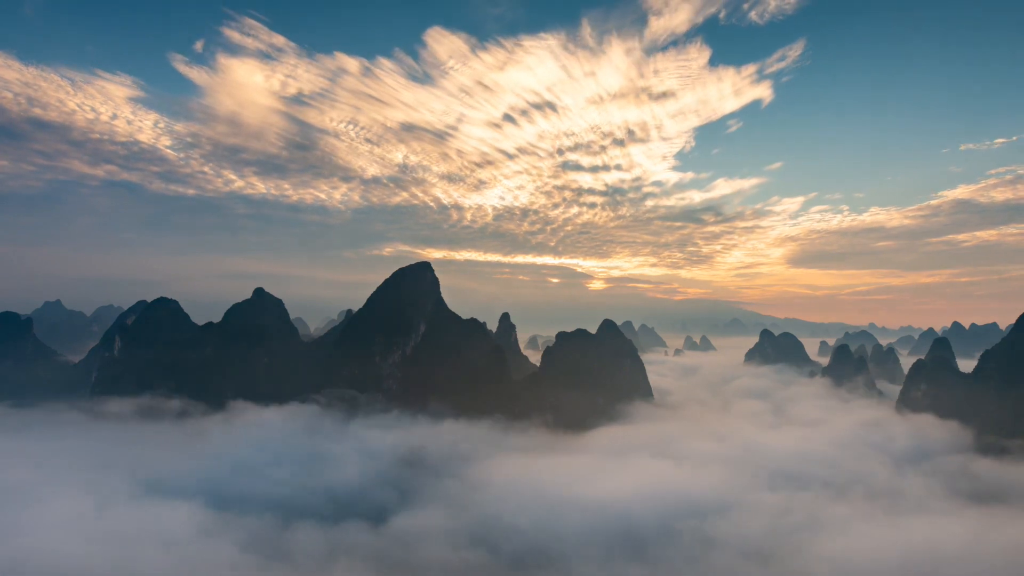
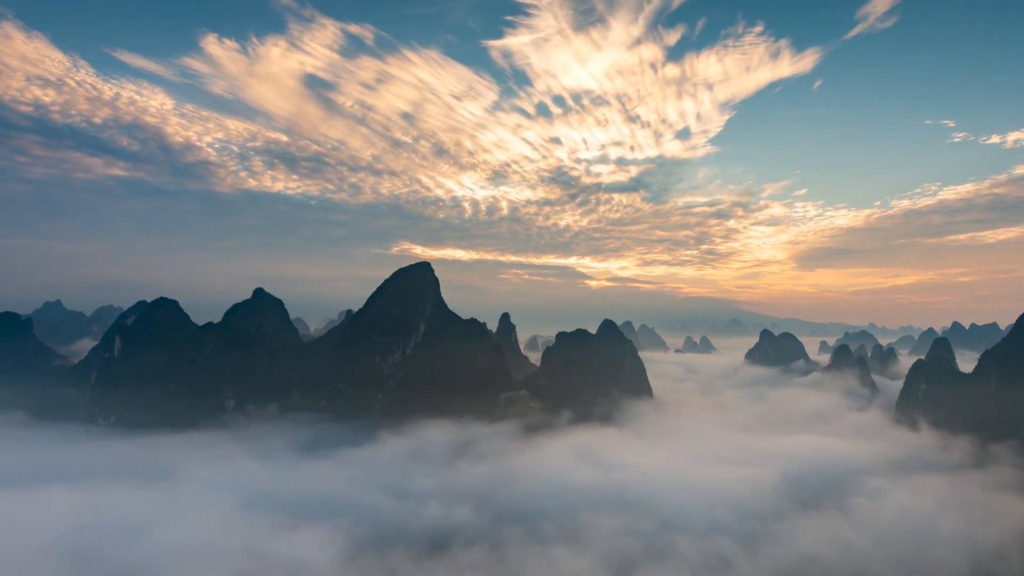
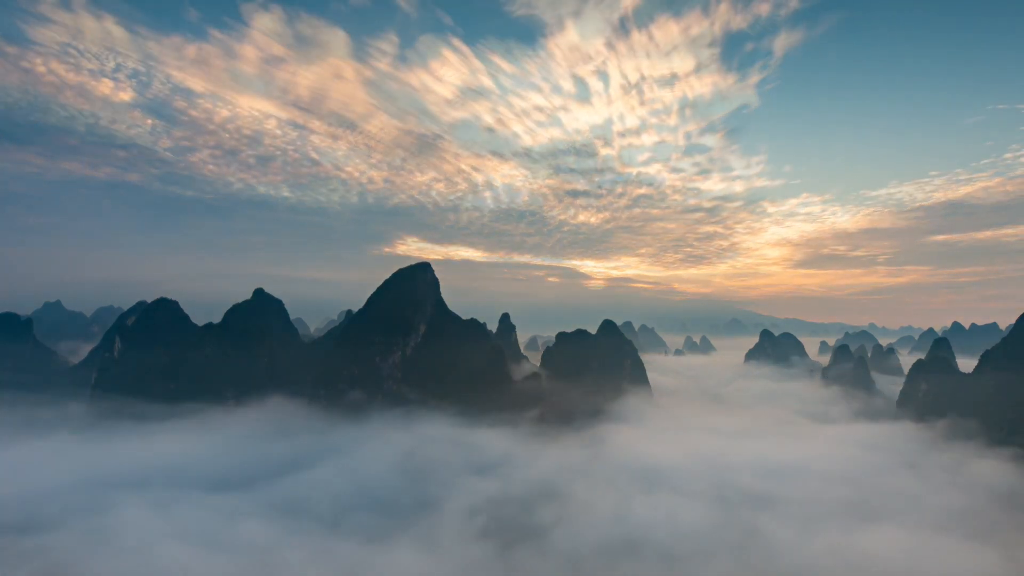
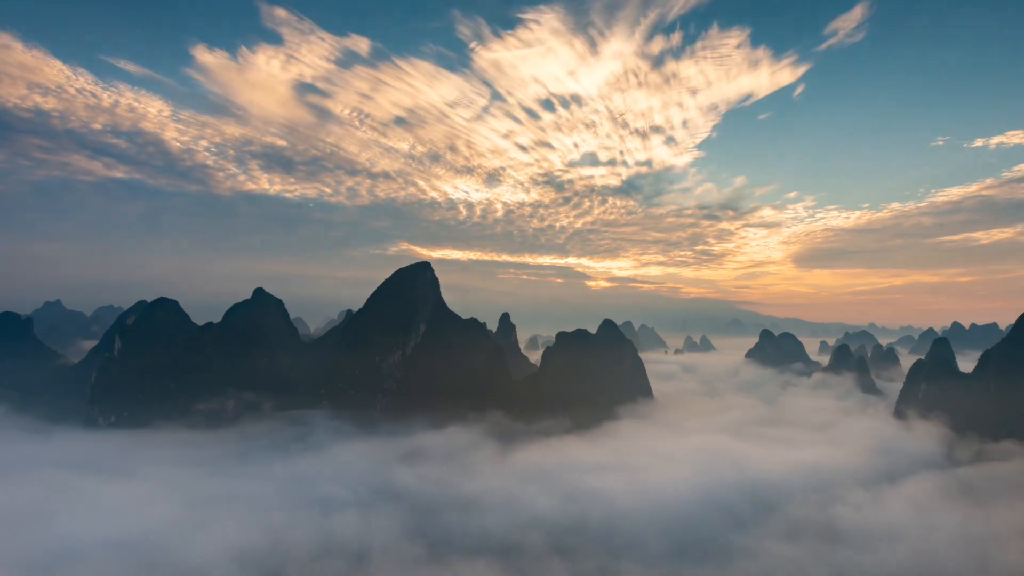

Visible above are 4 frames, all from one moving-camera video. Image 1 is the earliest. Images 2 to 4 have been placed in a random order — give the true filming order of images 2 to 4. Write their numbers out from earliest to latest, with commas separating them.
2, 4, 3
